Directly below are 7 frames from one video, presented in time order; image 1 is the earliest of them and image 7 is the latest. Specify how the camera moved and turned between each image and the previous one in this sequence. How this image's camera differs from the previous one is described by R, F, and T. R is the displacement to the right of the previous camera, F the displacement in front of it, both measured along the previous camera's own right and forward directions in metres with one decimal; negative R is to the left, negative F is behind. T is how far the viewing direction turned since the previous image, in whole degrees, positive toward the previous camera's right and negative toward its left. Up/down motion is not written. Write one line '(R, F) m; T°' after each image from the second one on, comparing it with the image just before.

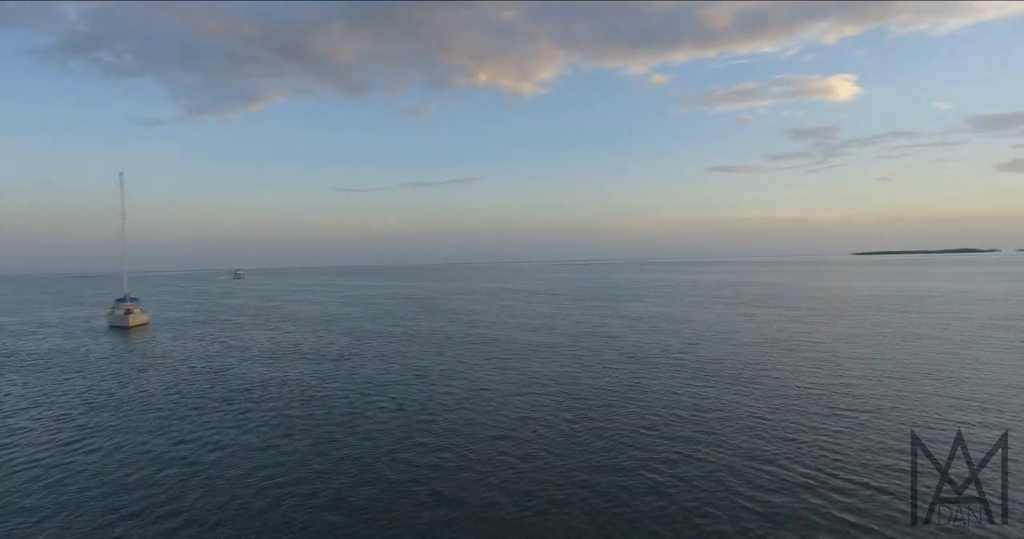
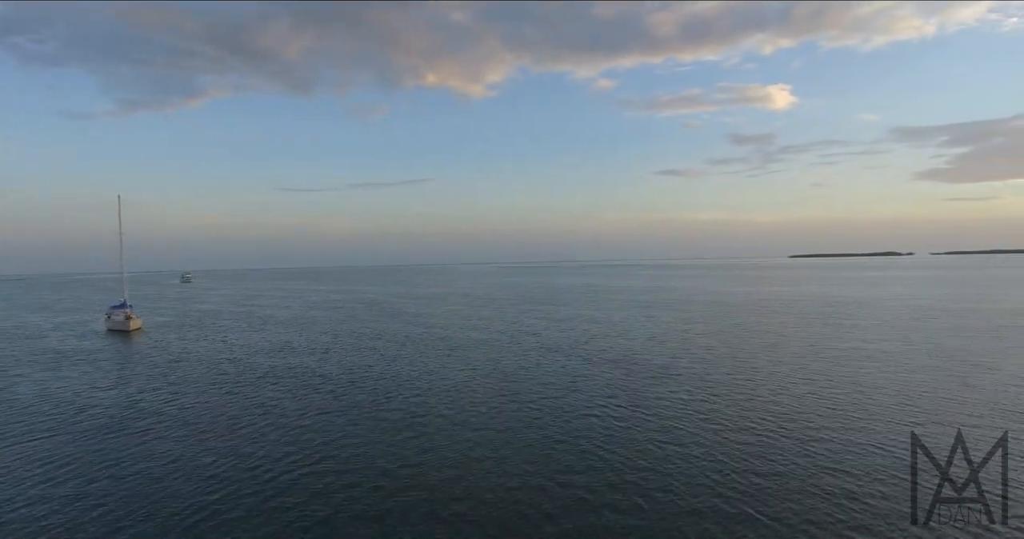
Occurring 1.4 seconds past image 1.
(+0.5, -9.5) m; +5°
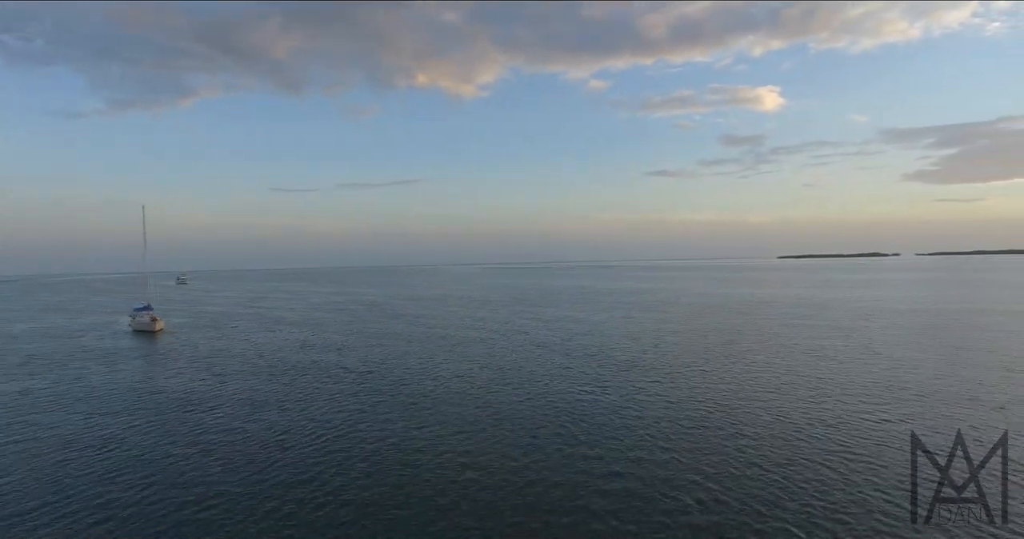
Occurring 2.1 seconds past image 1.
(0.0, -4.9) m; +1°
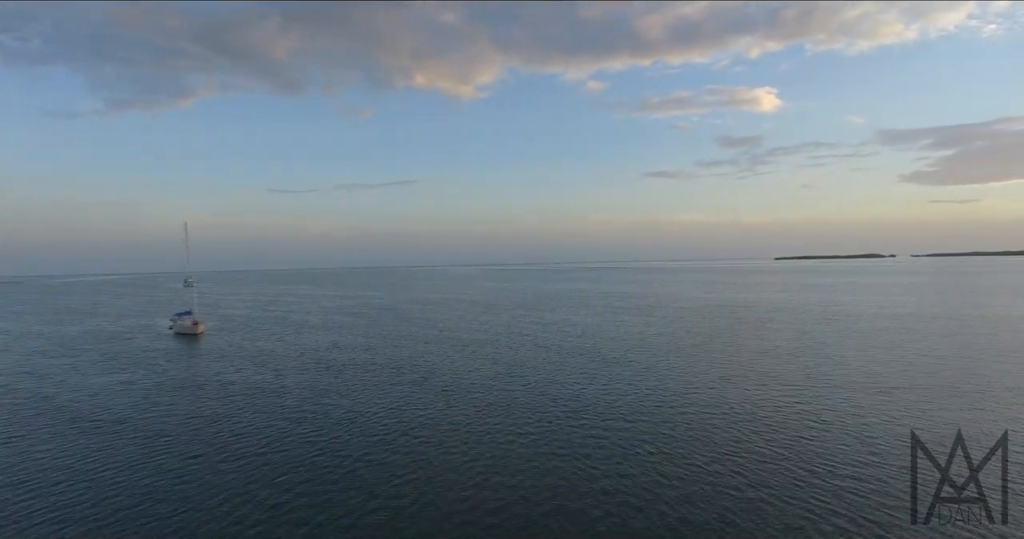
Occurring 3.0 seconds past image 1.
(-0.5, -6.3) m; 0°
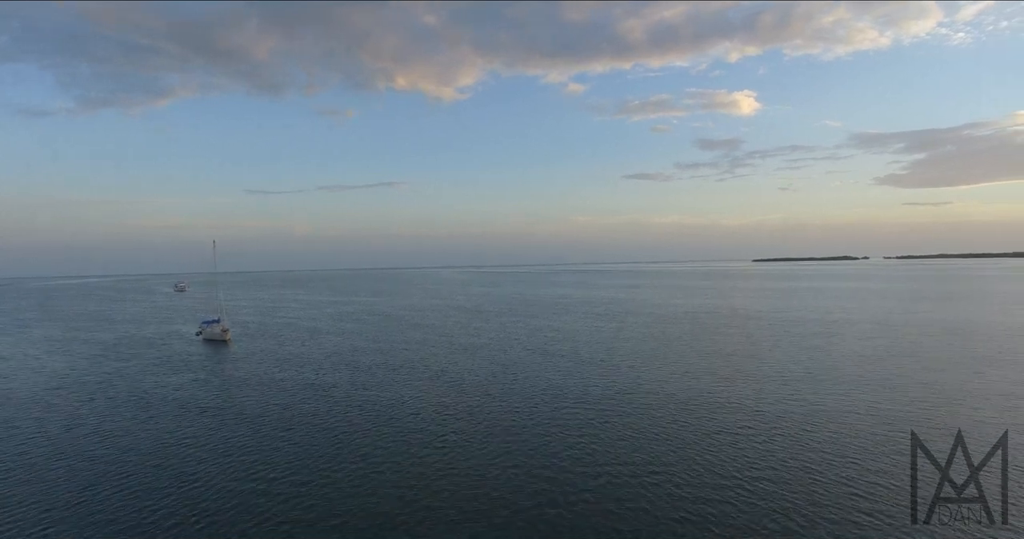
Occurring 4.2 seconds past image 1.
(-1.1, -8.9) m; +2°
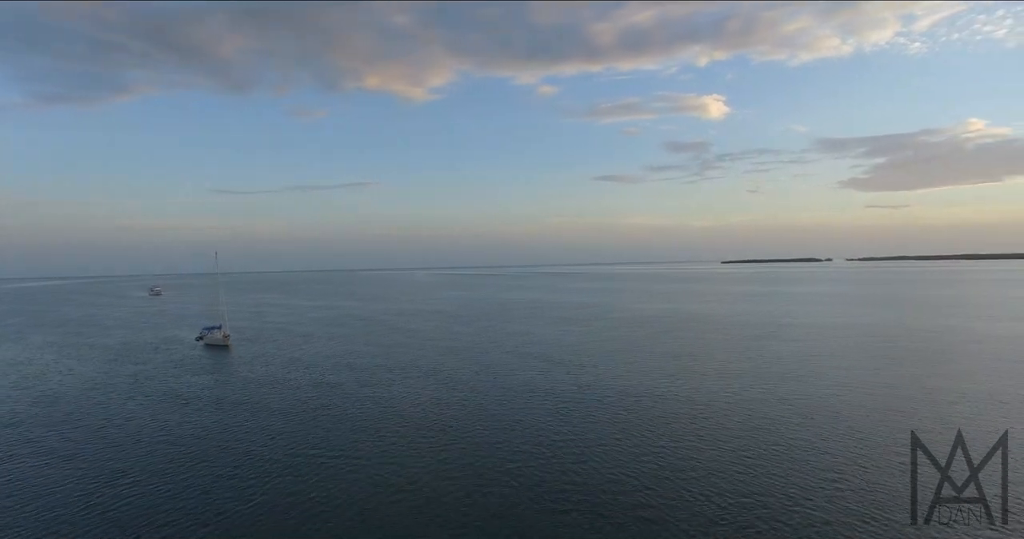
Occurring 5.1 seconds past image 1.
(-0.8, -7.5) m; +3°
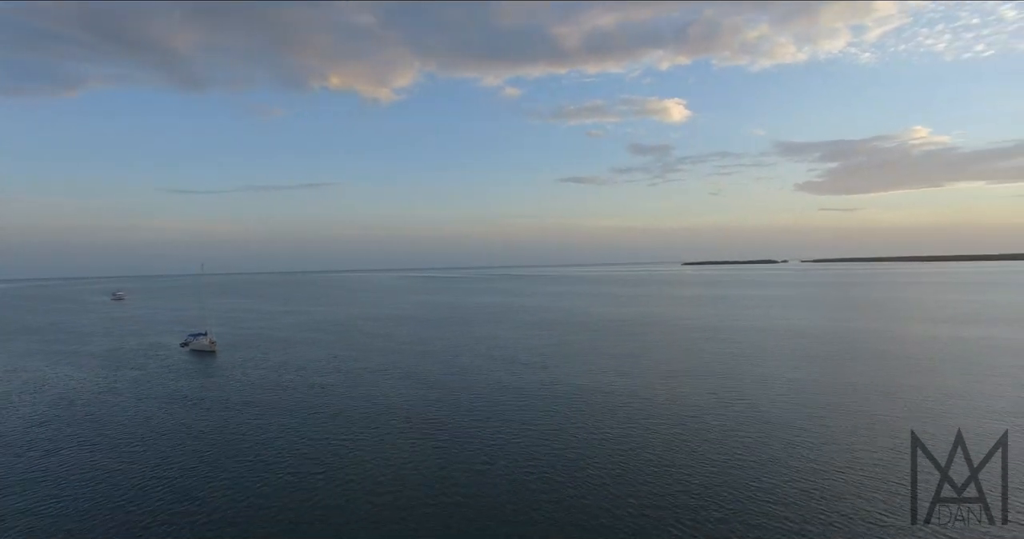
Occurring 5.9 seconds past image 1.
(-0.6, -6.7) m; +4°
